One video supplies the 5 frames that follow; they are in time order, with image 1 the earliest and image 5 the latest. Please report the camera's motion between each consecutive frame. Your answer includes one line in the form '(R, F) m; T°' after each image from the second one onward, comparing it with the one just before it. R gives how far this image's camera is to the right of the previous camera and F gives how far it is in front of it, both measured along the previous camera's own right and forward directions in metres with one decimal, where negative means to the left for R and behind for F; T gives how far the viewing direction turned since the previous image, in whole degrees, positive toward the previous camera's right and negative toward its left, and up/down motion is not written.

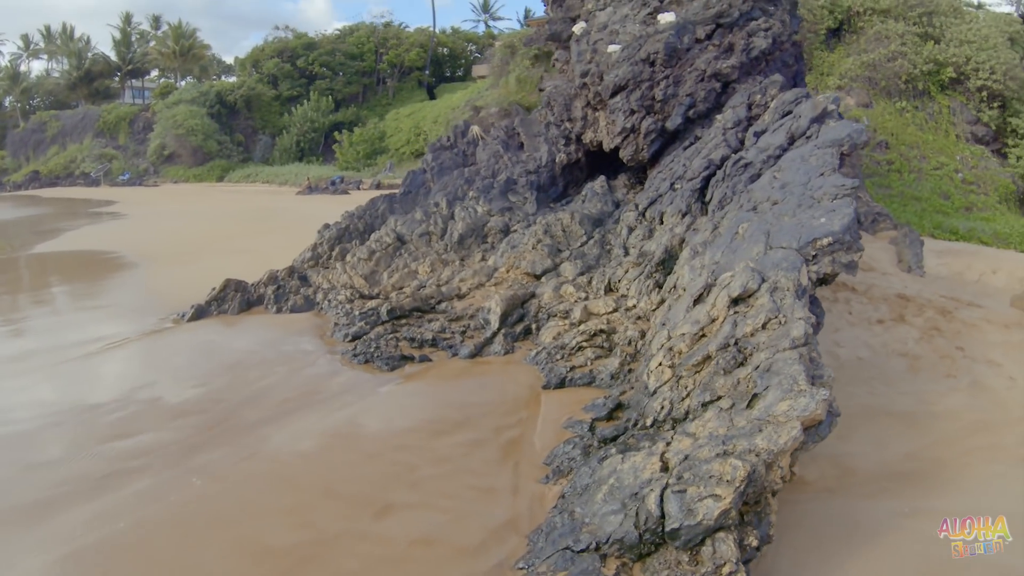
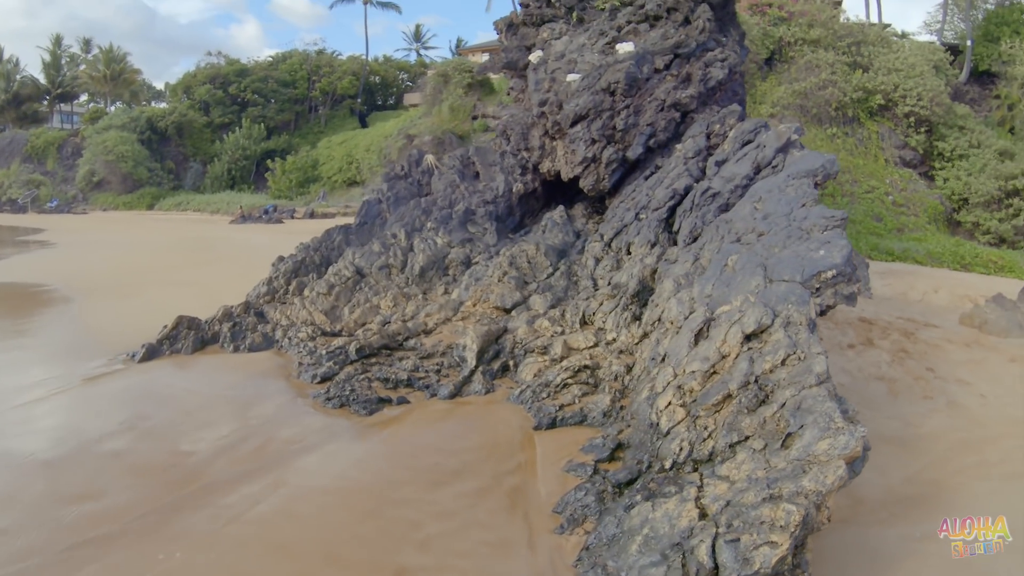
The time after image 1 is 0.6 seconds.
(-0.5, +0.3) m; +7°
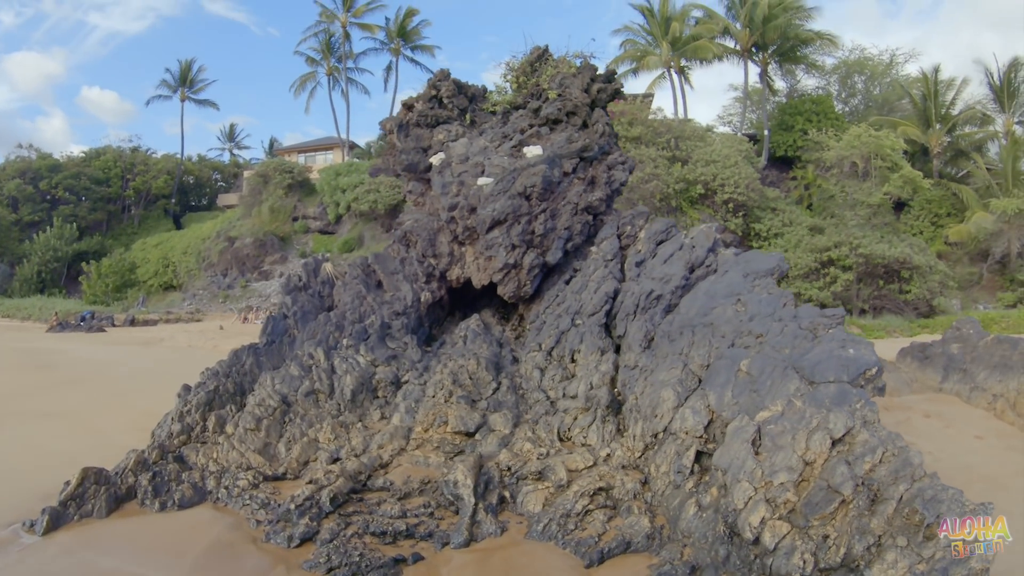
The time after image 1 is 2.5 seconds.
(-1.8, +0.8) m; +20°
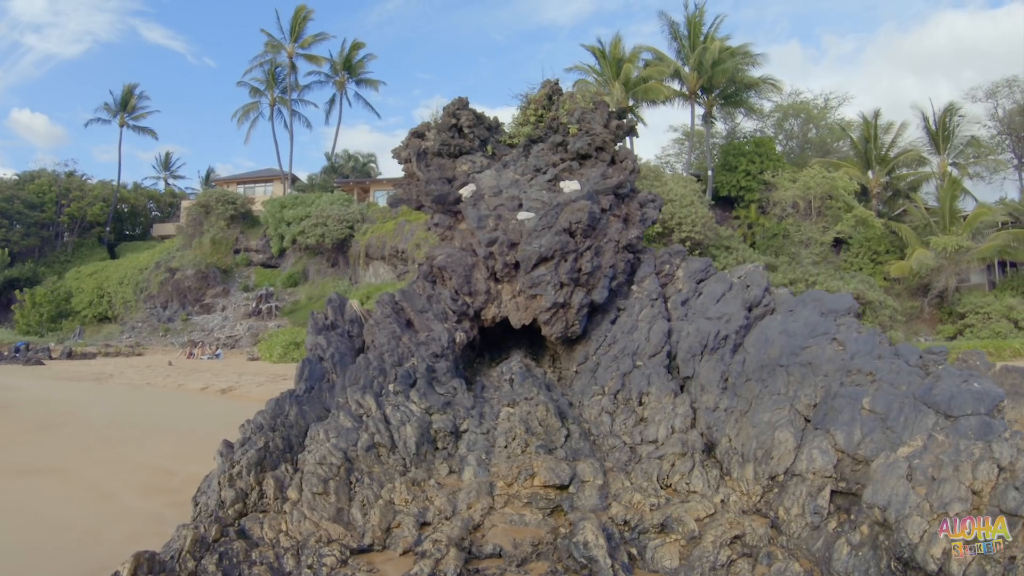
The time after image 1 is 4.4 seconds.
(-2.1, +0.6) m; +12°
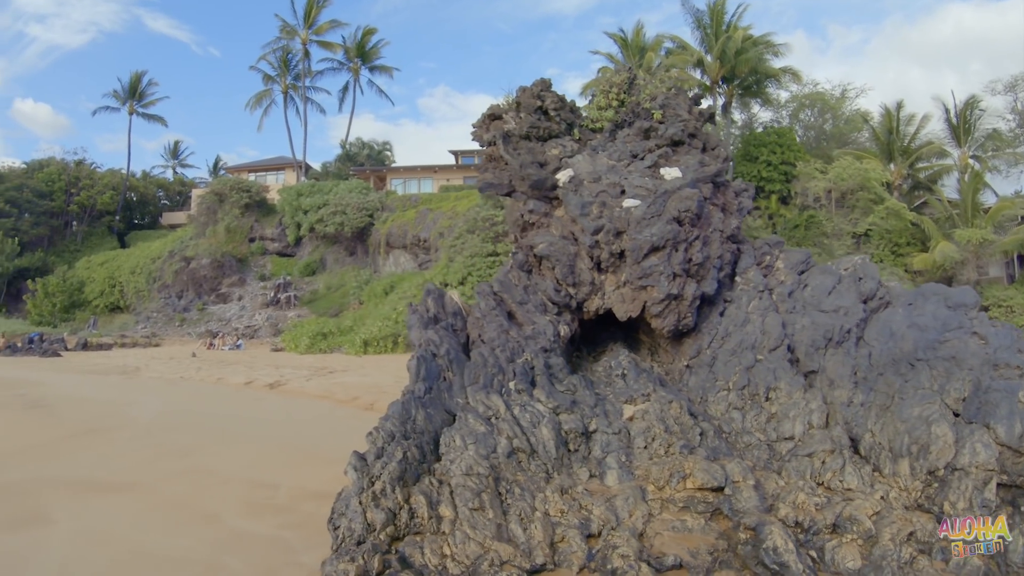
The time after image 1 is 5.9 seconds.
(-1.9, +0.5) m; +5°
